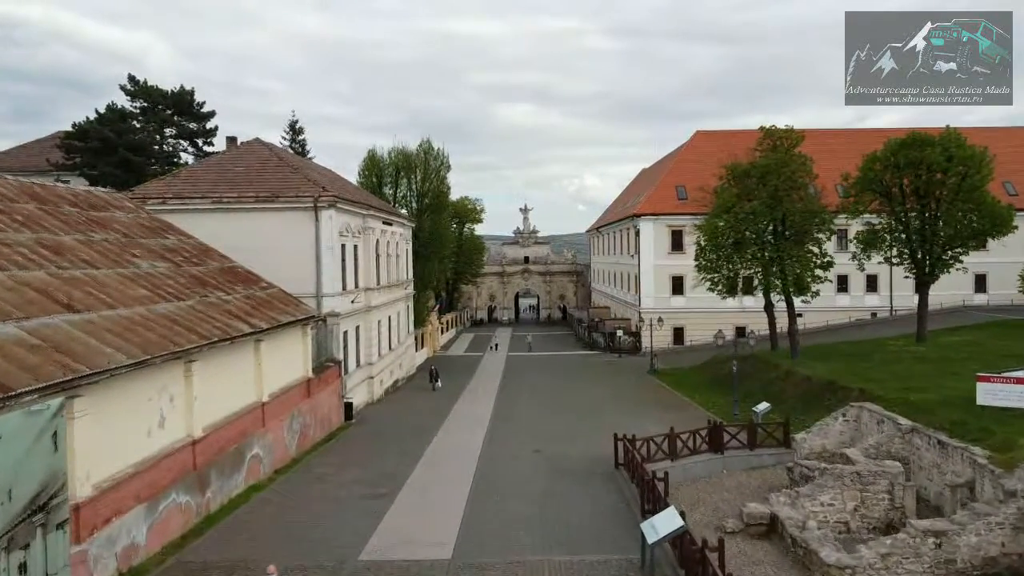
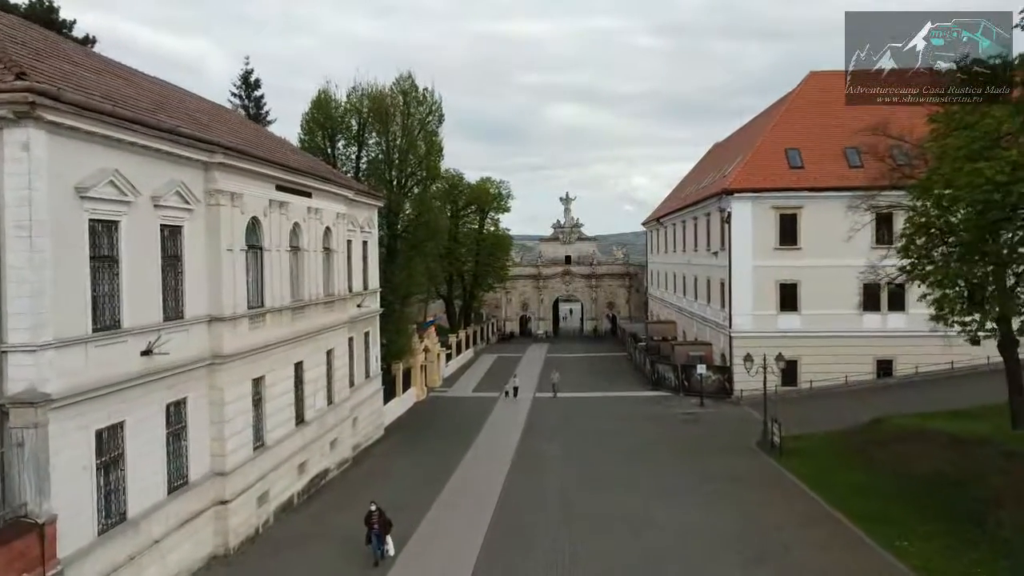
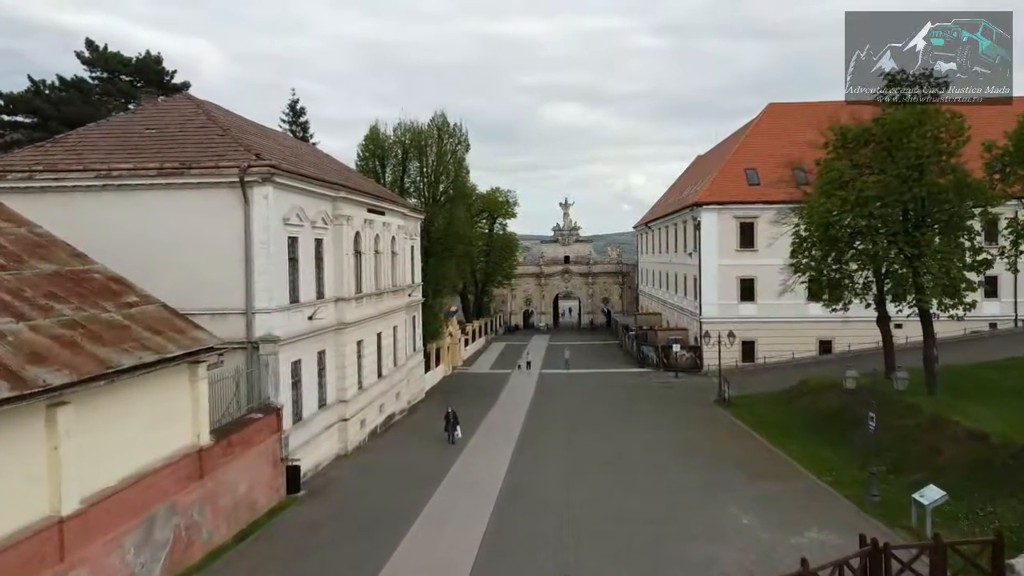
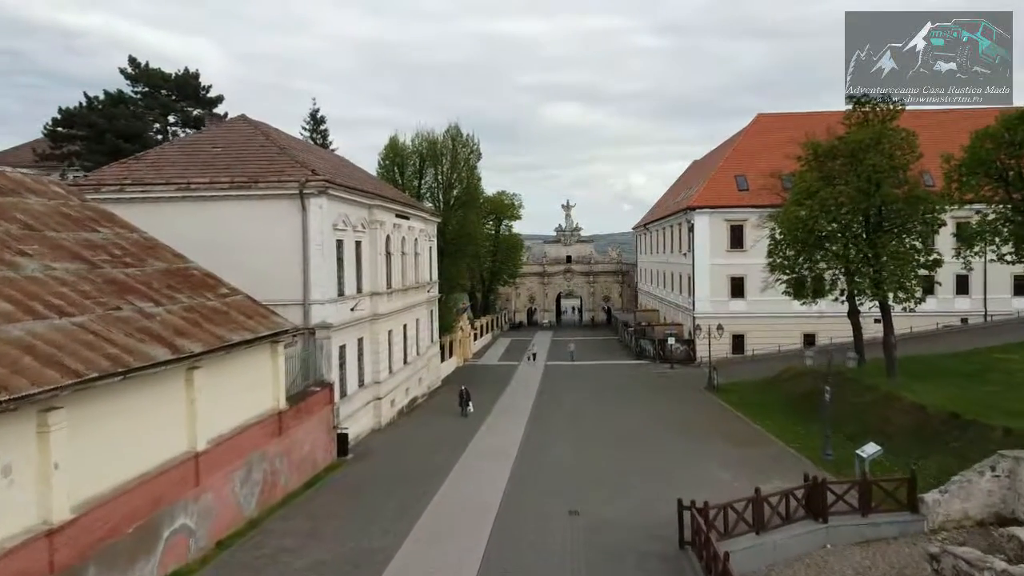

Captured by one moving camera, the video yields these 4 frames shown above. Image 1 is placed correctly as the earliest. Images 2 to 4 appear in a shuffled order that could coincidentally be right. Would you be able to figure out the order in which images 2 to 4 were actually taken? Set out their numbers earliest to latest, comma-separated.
4, 3, 2
